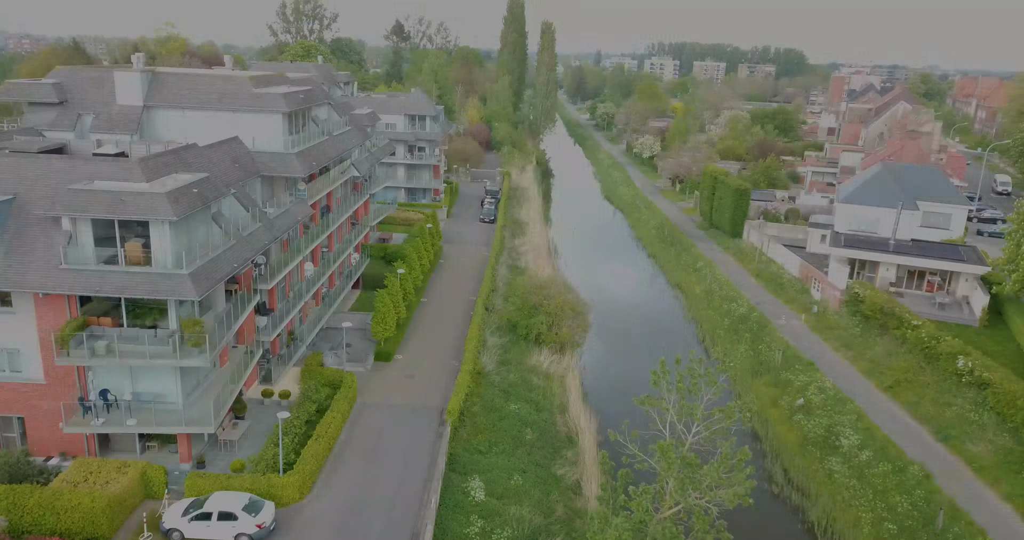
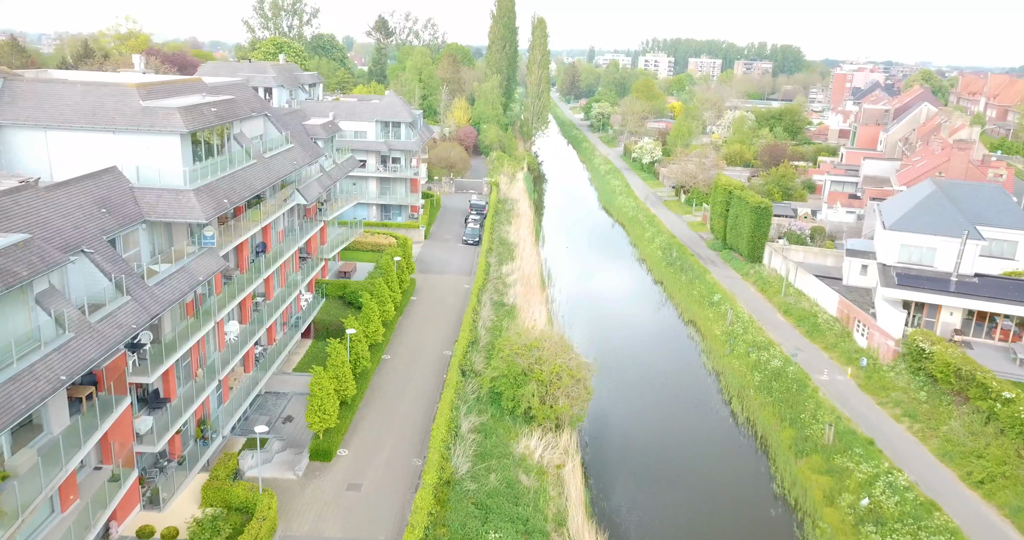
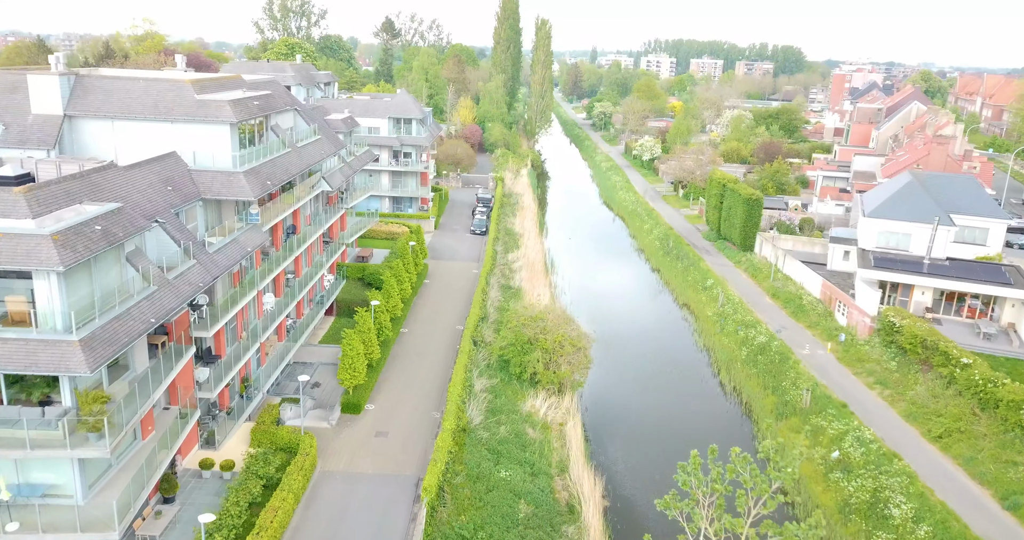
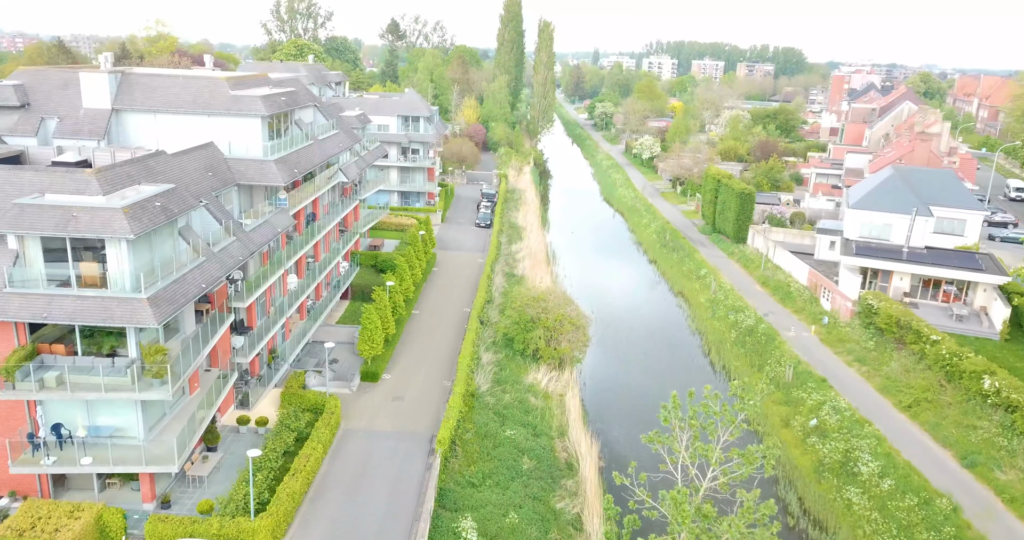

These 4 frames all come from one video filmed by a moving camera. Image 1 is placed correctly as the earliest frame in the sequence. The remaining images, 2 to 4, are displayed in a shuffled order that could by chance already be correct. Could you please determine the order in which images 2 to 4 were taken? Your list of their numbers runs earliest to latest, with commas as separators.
4, 3, 2
